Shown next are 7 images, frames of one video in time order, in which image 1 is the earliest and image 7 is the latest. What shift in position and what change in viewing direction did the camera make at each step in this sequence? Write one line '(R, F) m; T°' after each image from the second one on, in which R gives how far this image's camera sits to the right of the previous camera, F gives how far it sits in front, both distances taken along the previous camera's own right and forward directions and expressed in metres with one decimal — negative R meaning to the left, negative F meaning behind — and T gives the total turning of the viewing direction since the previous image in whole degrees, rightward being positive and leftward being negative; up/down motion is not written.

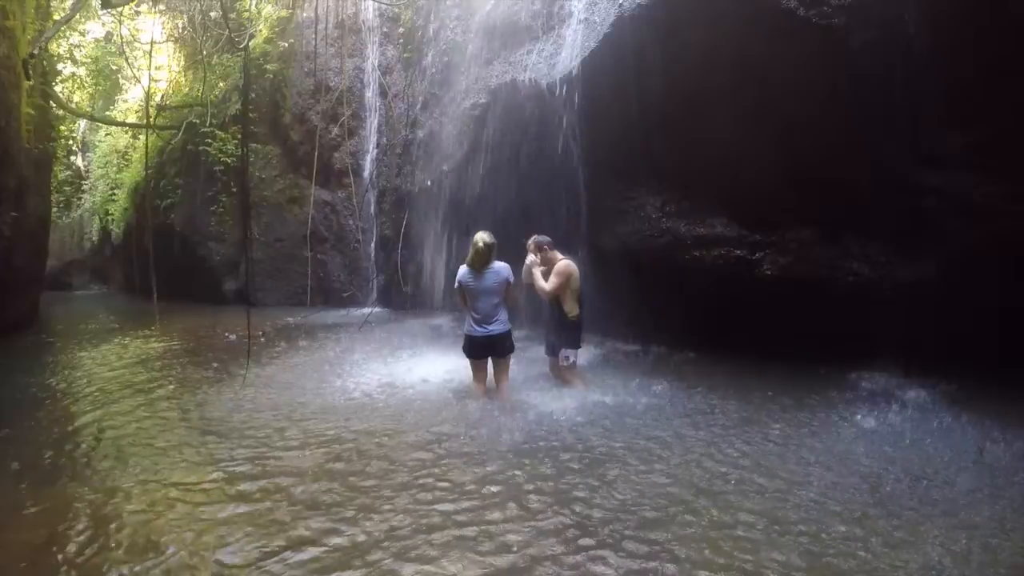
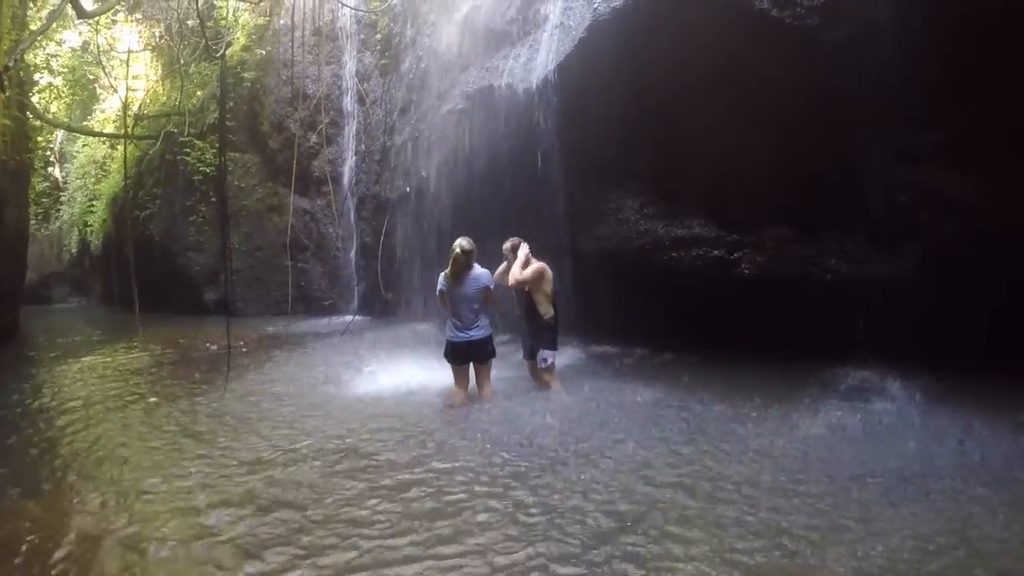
(+0.1, 0.0) m; +1°
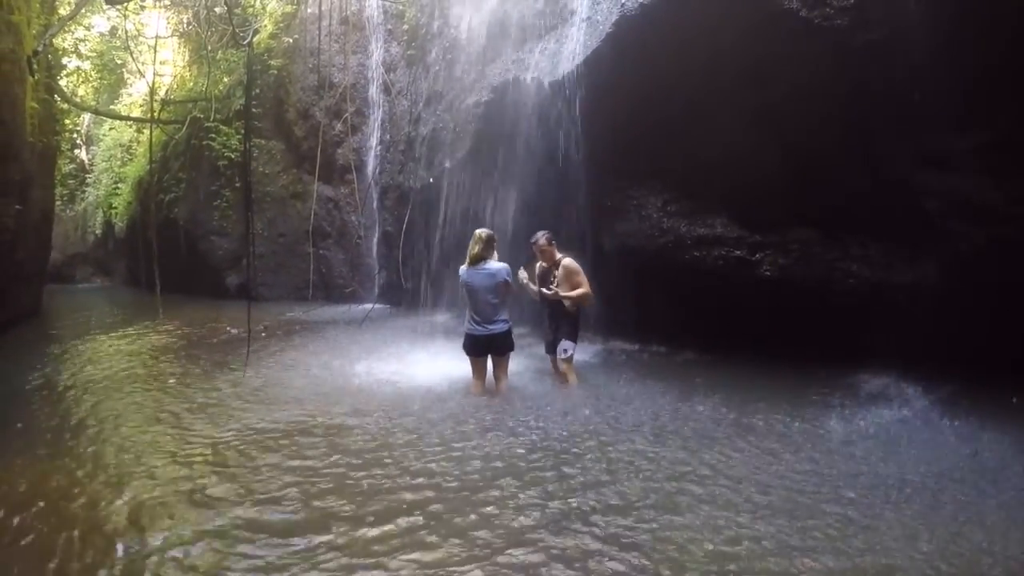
(-0.1, -0.1) m; -1°
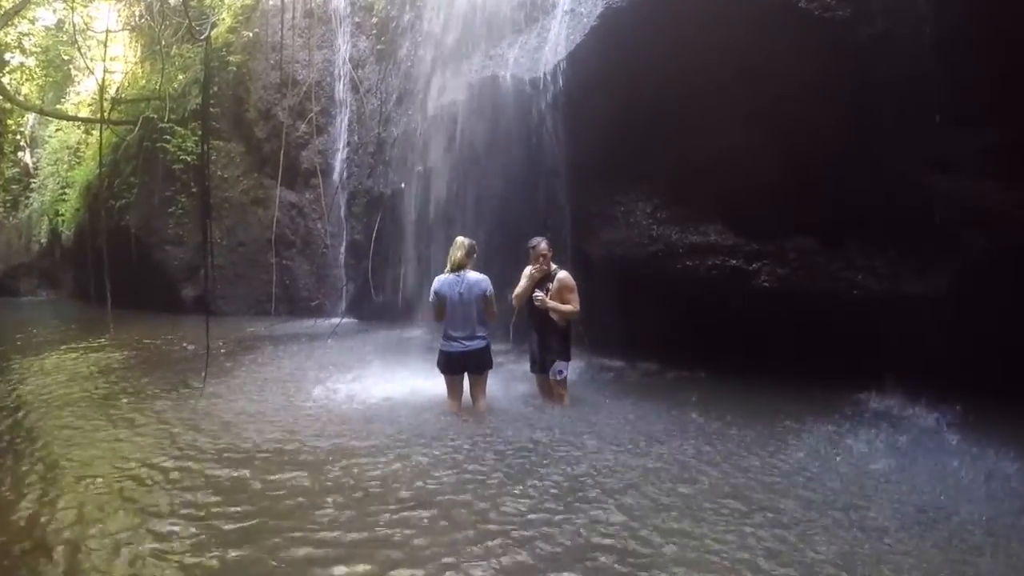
(-0.1, +0.5) m; +2°
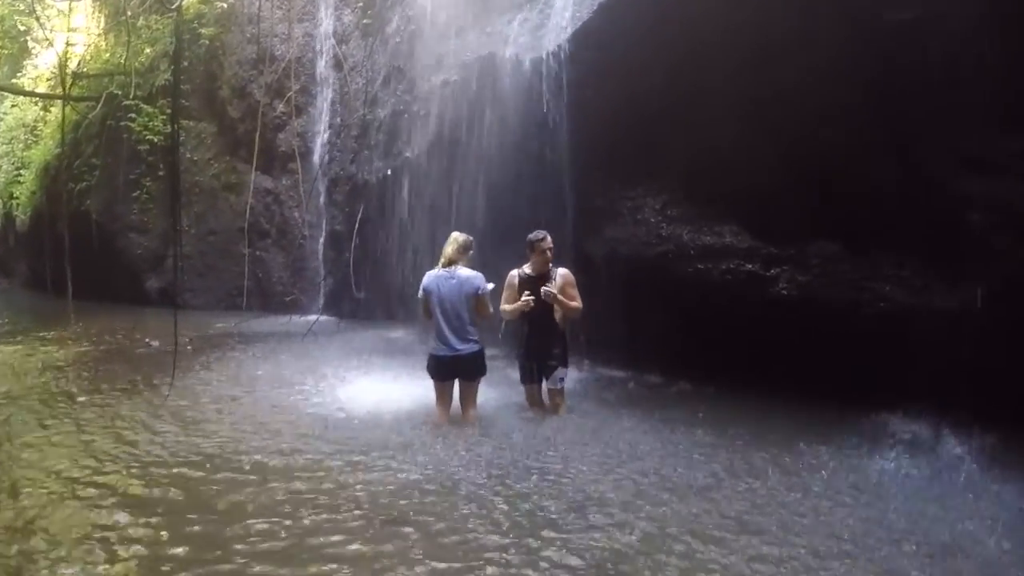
(-0.1, +0.6) m; +2°
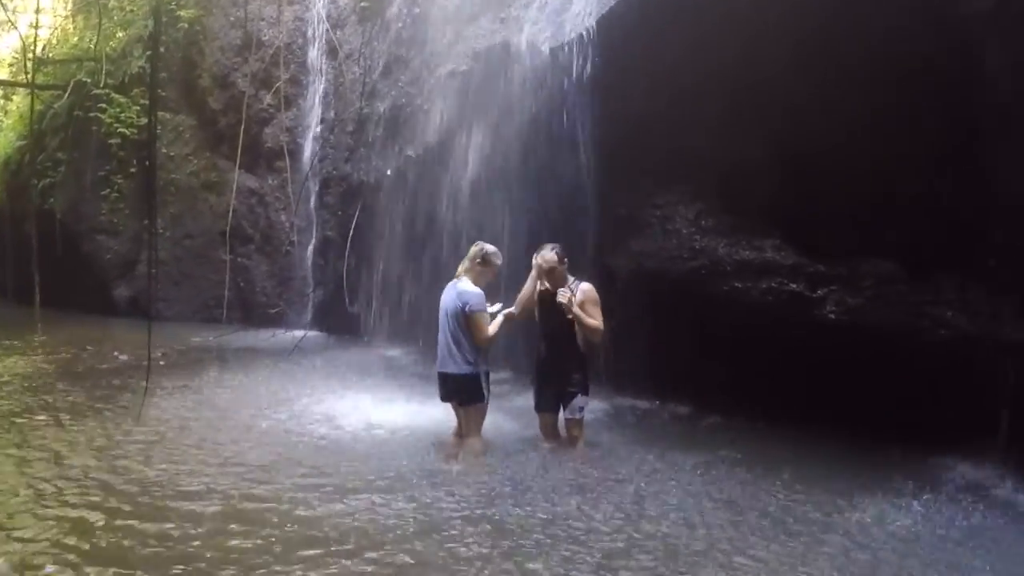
(-0.2, +0.7) m; +1°
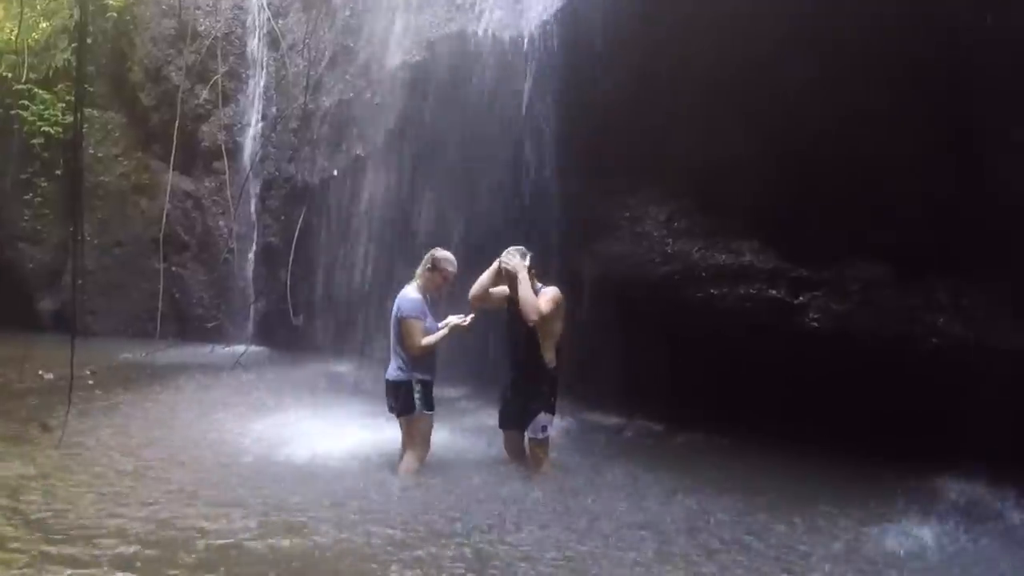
(+0.1, +0.4) m; +3°
